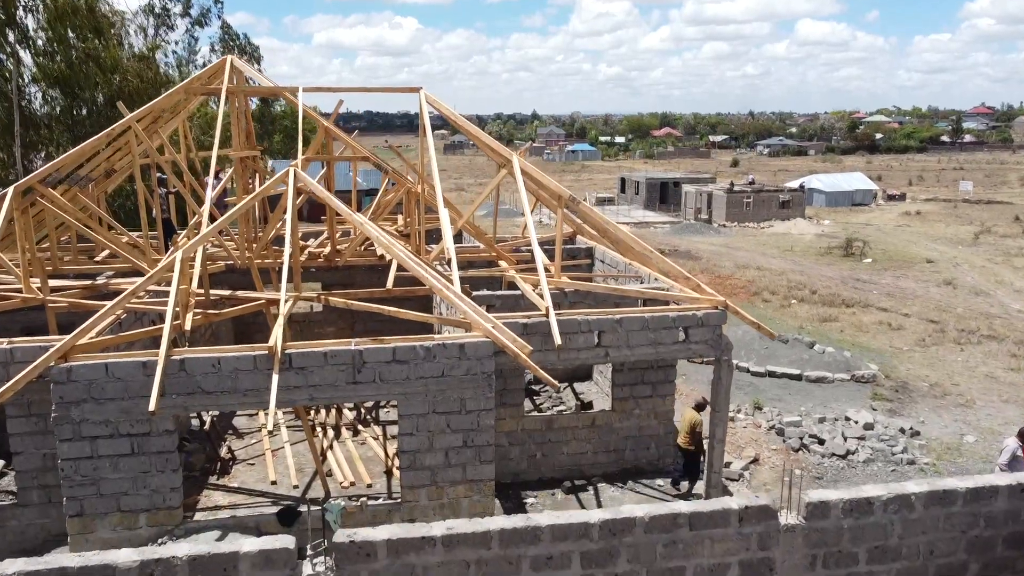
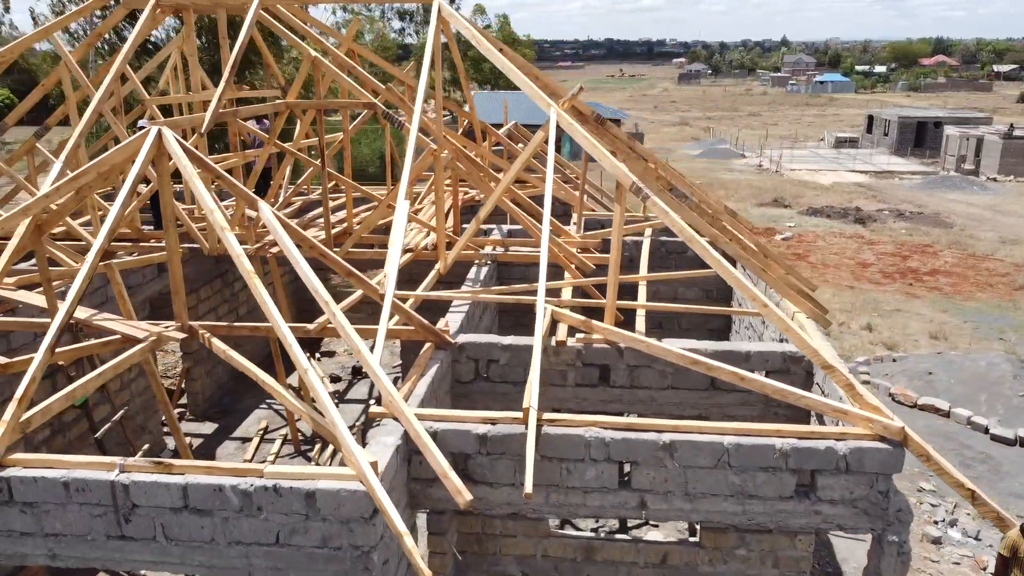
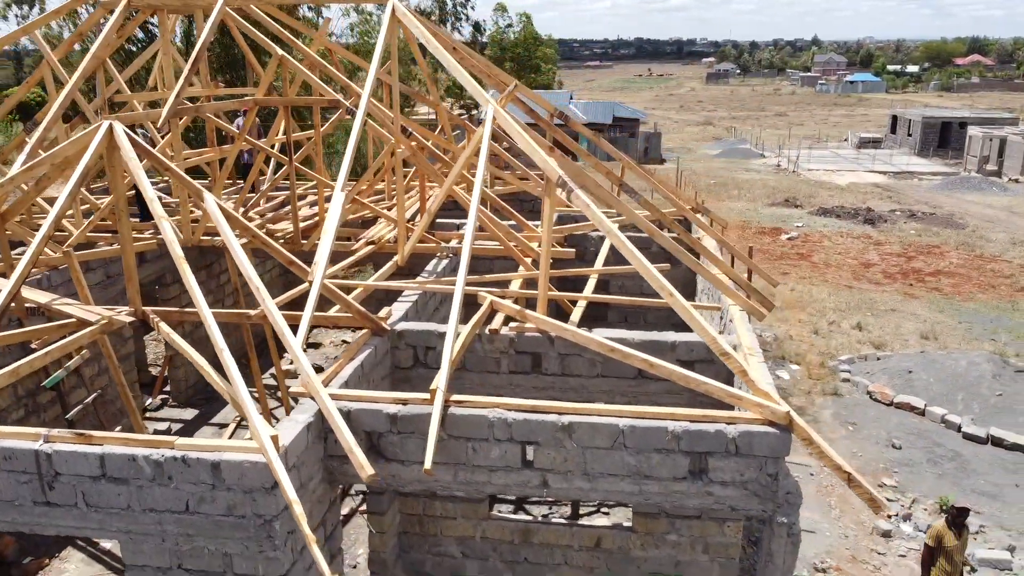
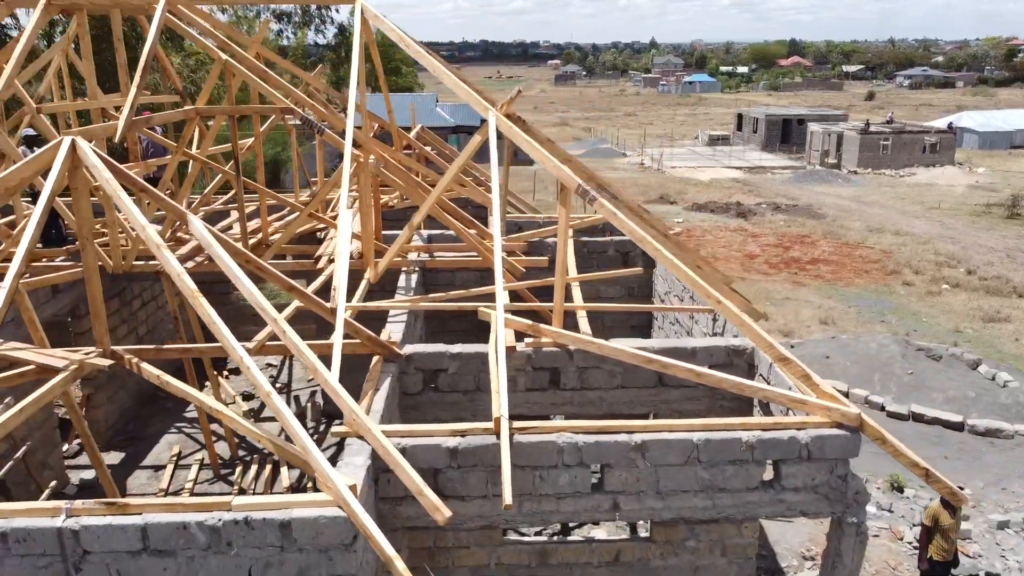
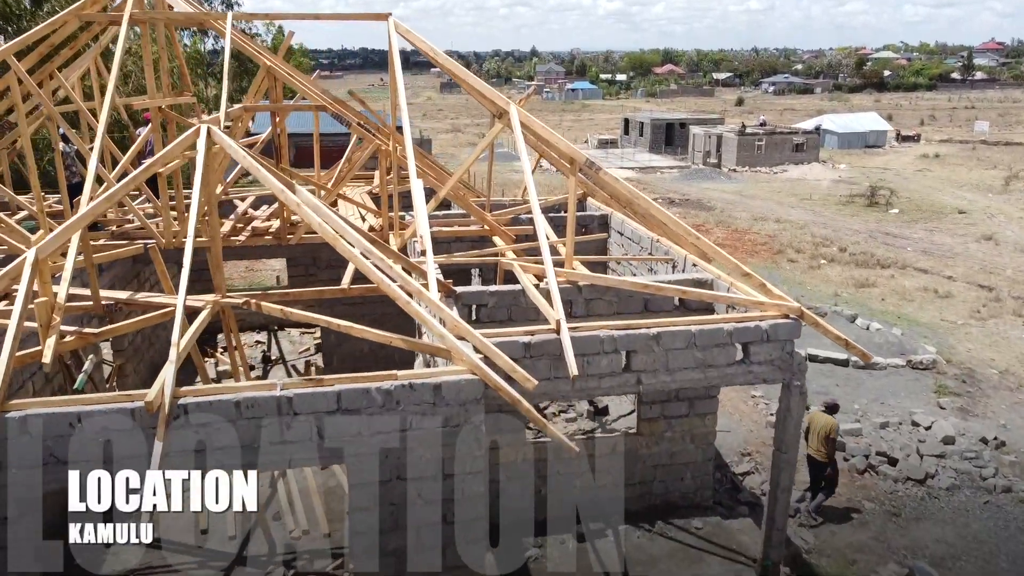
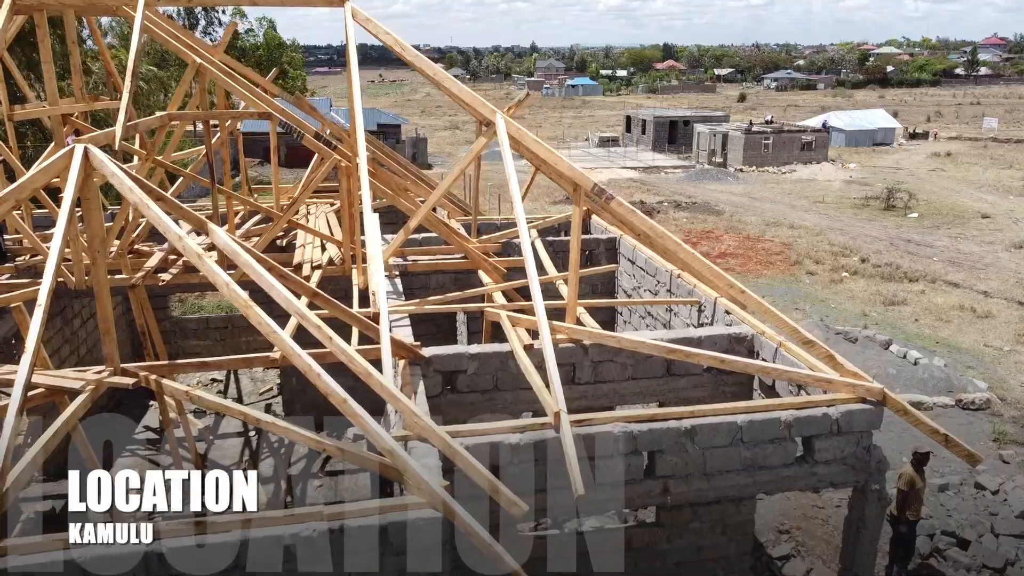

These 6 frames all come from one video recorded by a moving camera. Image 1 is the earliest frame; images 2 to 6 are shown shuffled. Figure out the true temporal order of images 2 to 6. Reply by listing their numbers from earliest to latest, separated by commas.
5, 6, 4, 2, 3
